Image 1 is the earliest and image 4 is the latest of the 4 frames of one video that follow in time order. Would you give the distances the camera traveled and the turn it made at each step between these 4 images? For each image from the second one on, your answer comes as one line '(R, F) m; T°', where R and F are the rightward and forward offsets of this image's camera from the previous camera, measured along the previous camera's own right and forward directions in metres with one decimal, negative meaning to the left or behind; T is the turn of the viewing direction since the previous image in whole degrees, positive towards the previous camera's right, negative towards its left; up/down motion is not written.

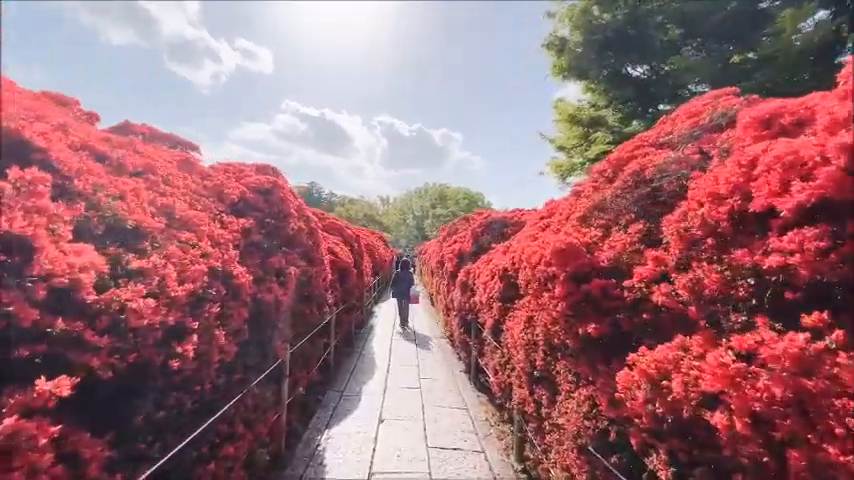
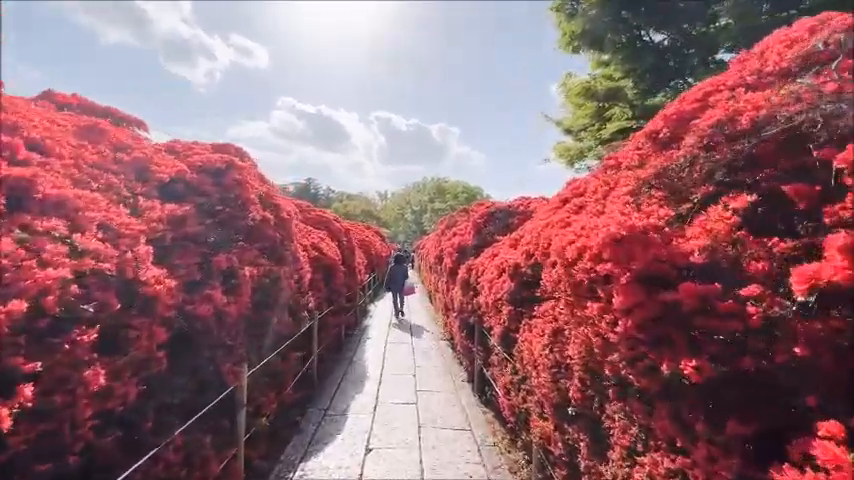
(+0.1, +0.9) m; 0°
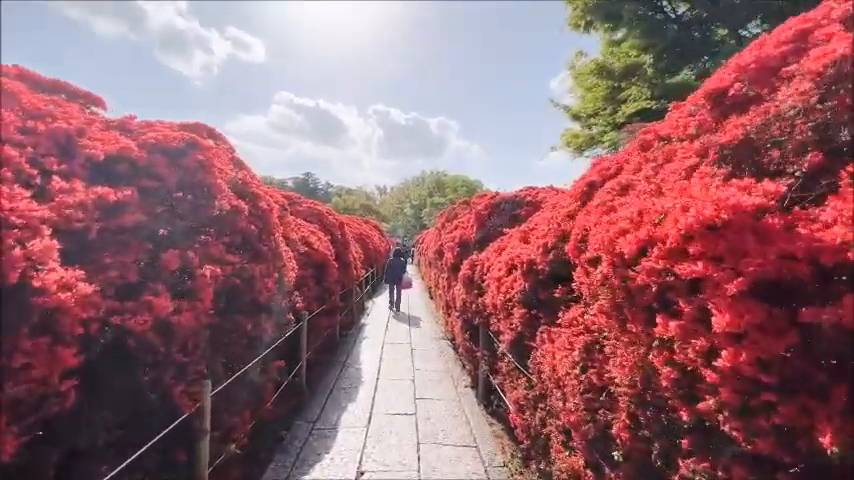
(0.0, +0.6) m; 0°
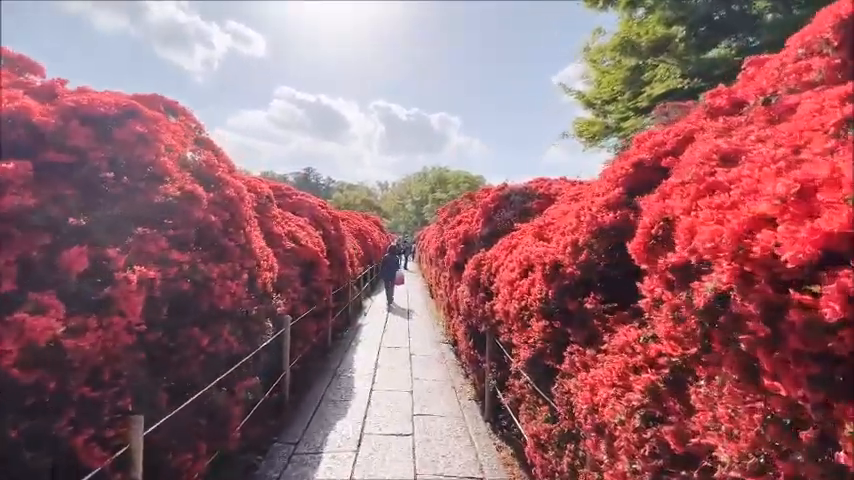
(0.0, +0.7) m; 0°
